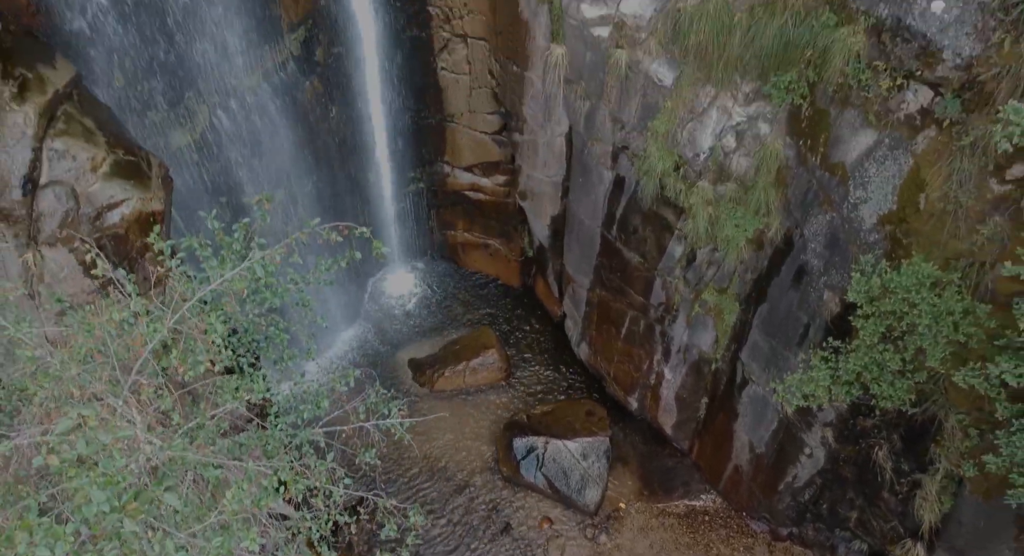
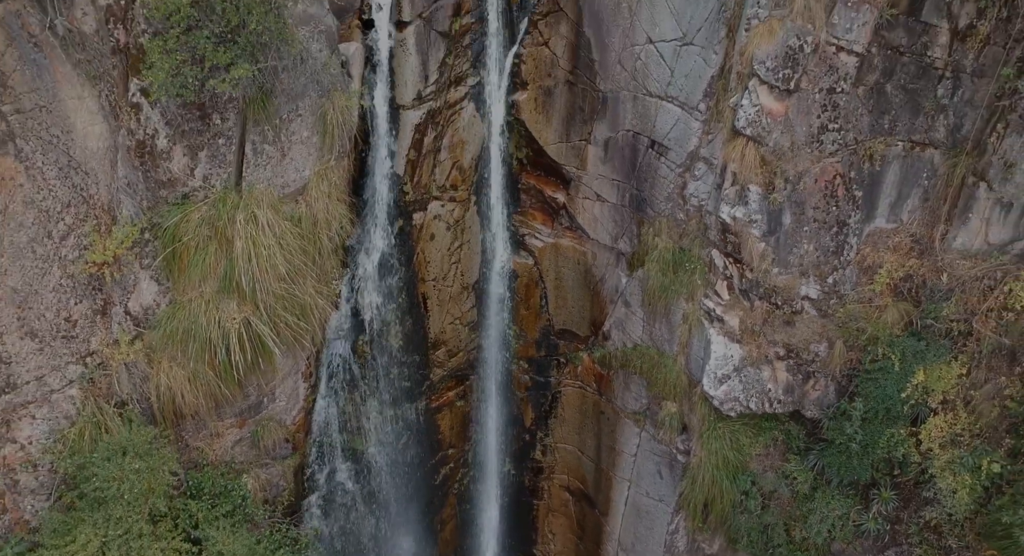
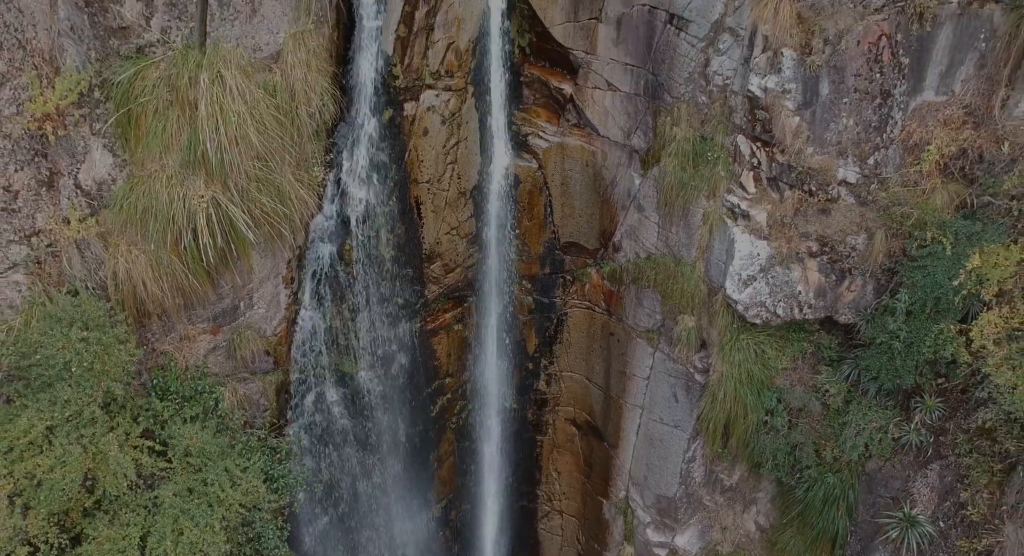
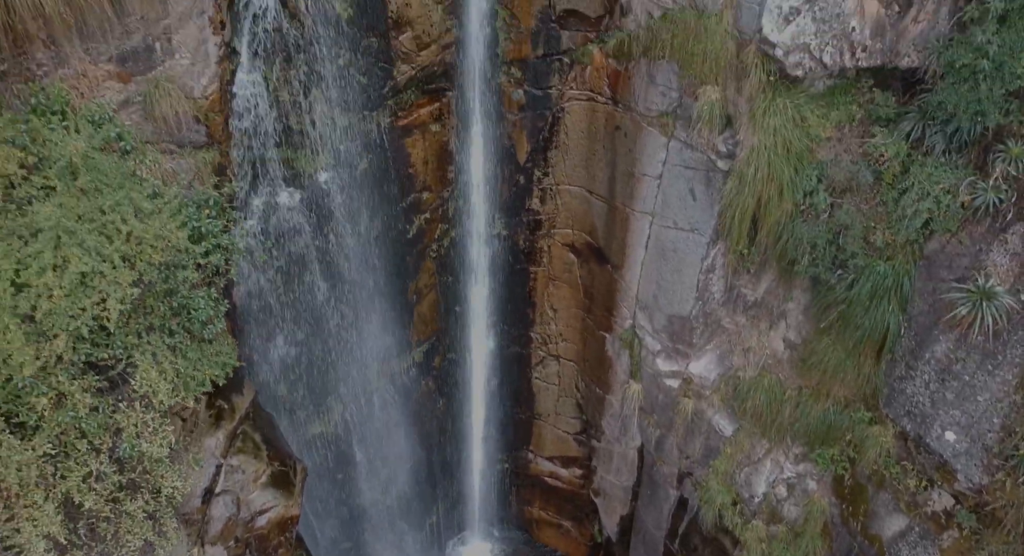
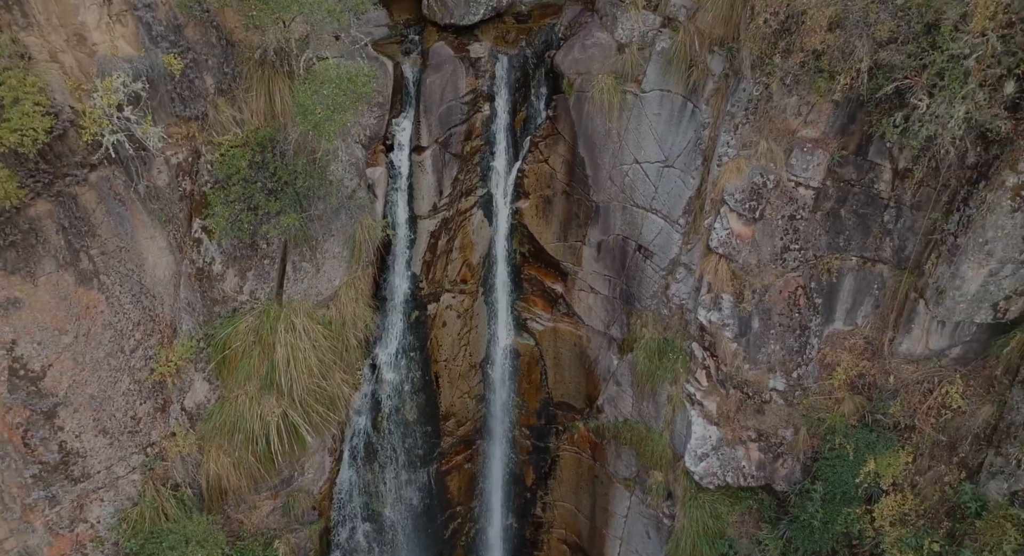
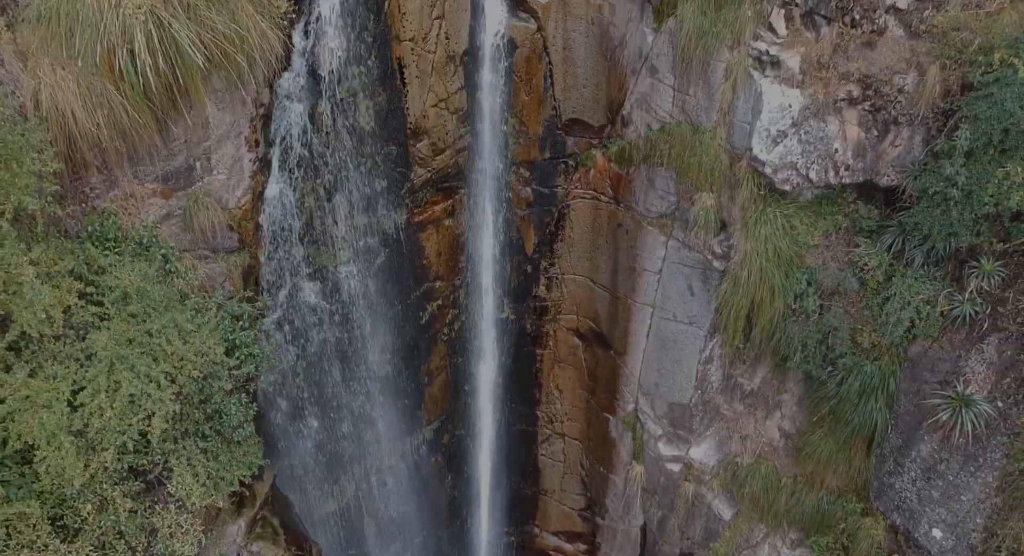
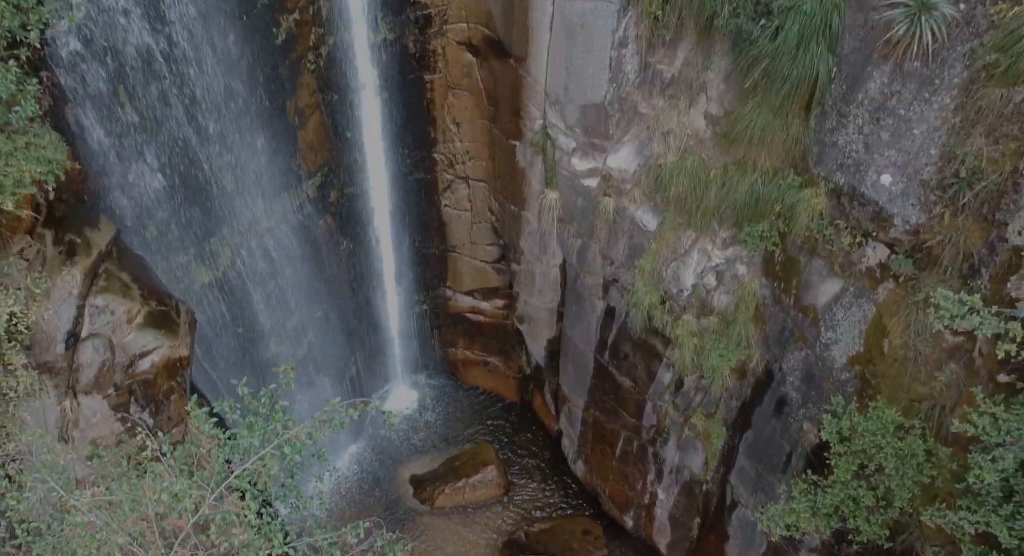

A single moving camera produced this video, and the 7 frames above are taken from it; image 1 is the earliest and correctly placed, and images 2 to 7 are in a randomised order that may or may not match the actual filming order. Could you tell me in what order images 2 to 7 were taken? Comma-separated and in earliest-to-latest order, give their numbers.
7, 4, 6, 3, 2, 5
